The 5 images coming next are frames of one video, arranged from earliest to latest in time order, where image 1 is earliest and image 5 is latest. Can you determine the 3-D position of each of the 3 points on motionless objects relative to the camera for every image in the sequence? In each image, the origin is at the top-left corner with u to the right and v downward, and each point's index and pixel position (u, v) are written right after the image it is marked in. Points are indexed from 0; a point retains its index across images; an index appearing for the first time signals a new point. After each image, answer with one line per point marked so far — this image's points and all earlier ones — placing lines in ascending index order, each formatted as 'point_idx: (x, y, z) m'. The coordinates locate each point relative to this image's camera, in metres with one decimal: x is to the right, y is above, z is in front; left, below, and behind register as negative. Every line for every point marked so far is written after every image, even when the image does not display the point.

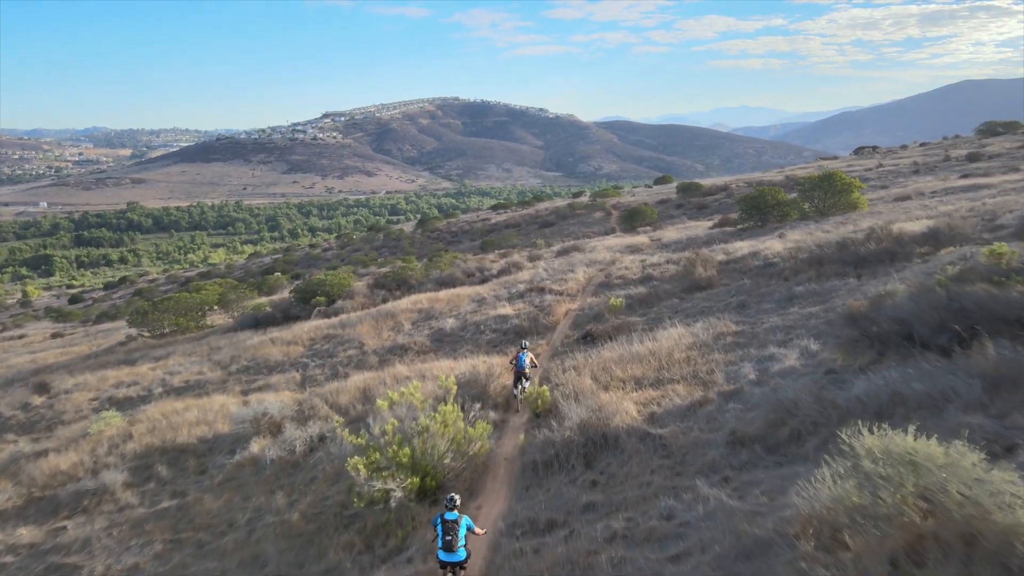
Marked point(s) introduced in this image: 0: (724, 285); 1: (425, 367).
0: (+4.0, 0.0, +13.8) m
1: (-1.5, -1.3, +12.4) m
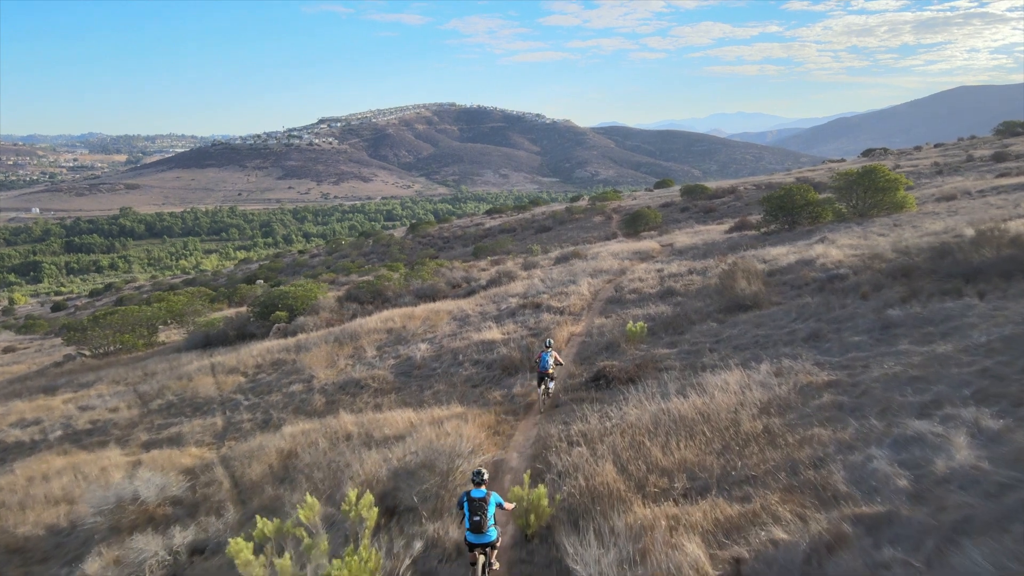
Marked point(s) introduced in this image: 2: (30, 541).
0: (+3.8, -0.3, +10.5) m
1: (-1.7, -1.6, +9.1) m
2: (-4.9, -2.6, +7.6) m
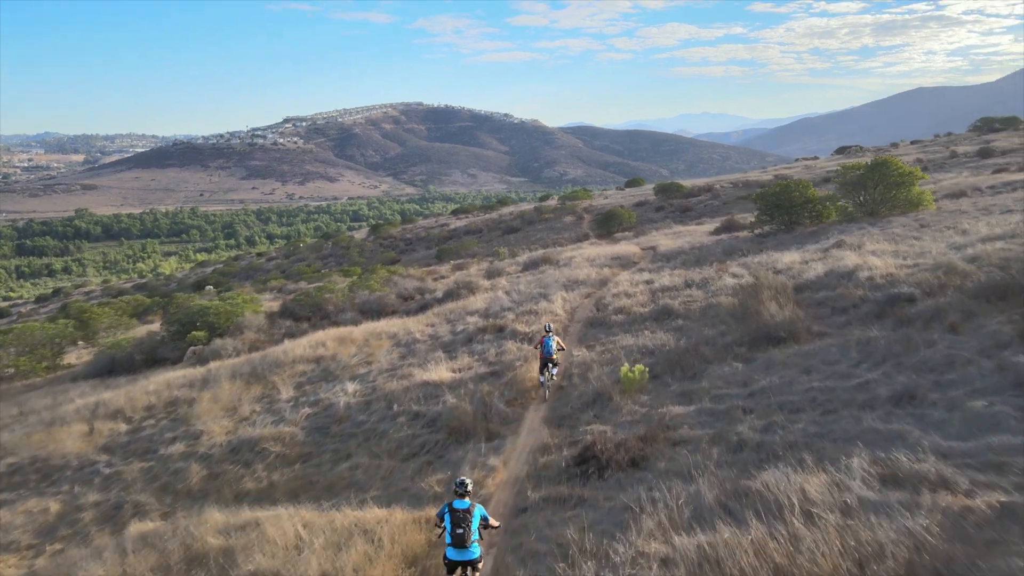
0: (+3.2, -0.5, +7.6) m
1: (-2.1, -1.9, +6.0) m
2: (-5.3, -2.9, +4.4) m
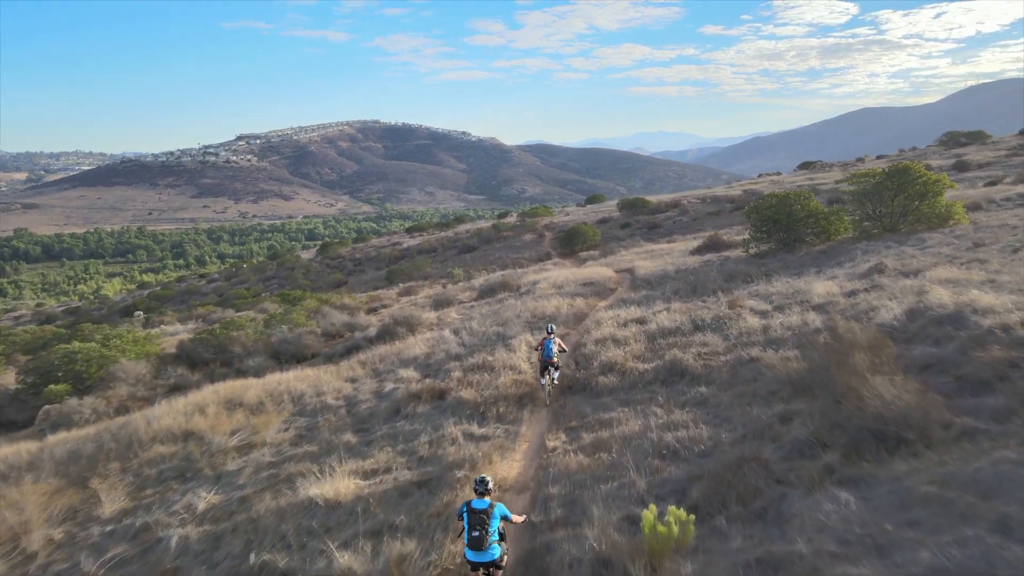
0: (+2.9, -0.9, +4.3) m
1: (-2.4, -2.4, +2.4) m
2: (-5.5, -3.3, +0.6) m
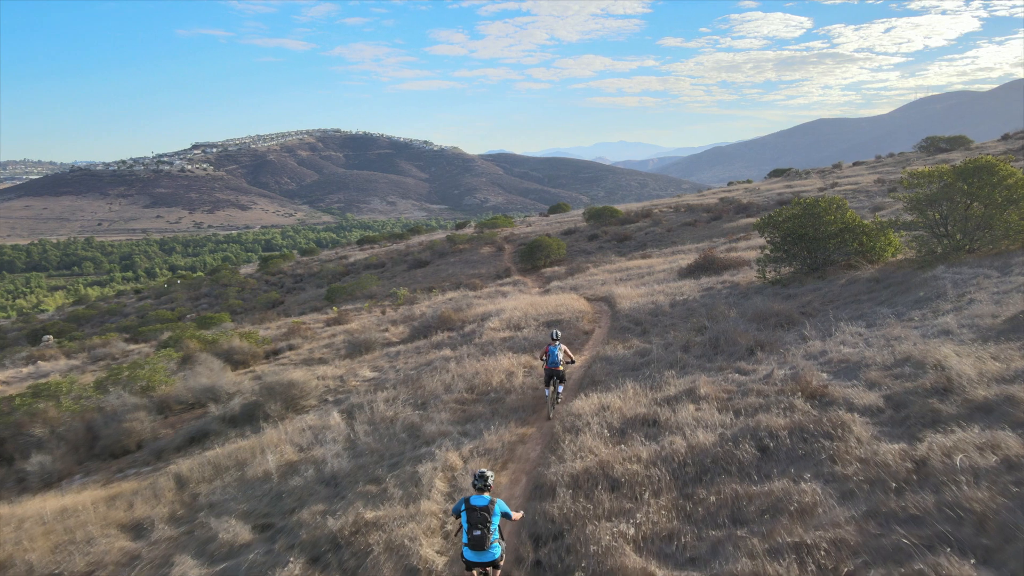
0: (+2.4, -1.5, -0.1) m
1: (-2.7, -2.9, -2.3) m
2: (-5.7, -3.9, -4.4) m
